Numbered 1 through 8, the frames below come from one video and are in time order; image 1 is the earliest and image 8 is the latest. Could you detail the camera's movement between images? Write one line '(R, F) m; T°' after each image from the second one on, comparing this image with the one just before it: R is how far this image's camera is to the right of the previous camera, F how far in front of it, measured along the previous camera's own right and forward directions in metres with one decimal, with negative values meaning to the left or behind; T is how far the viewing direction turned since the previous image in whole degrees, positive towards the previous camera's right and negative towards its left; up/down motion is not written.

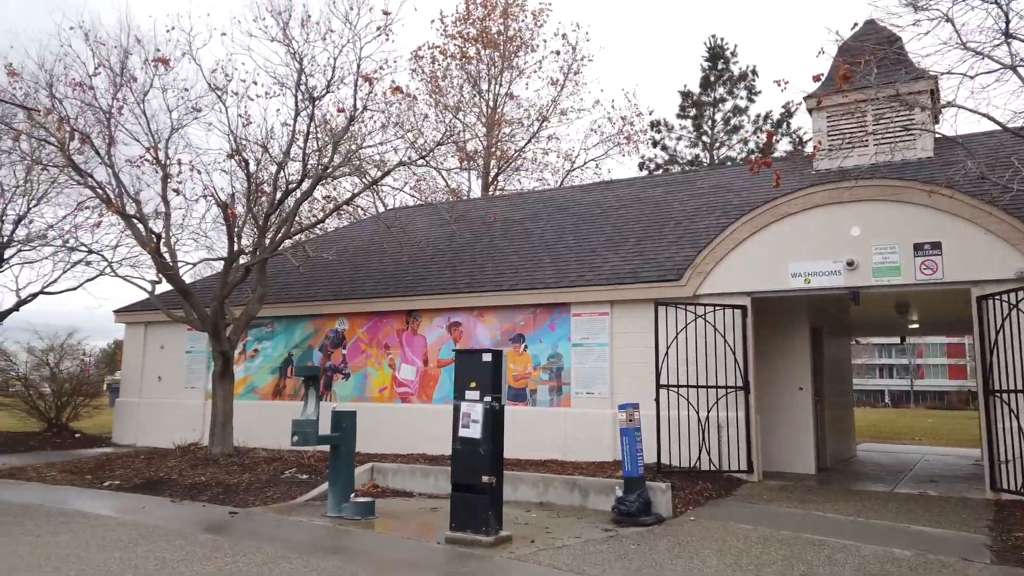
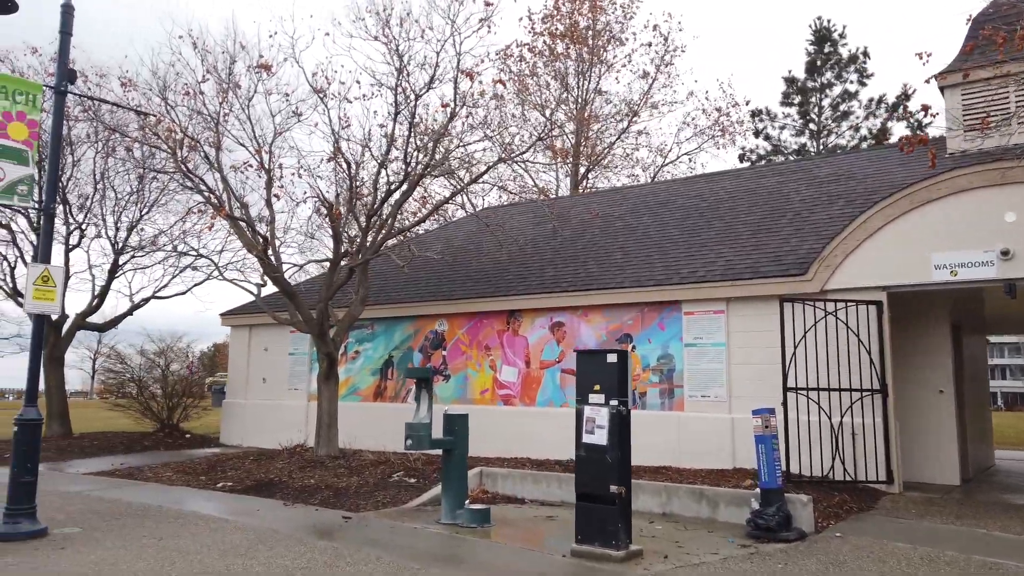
(-0.4, +0.4) m; -6°
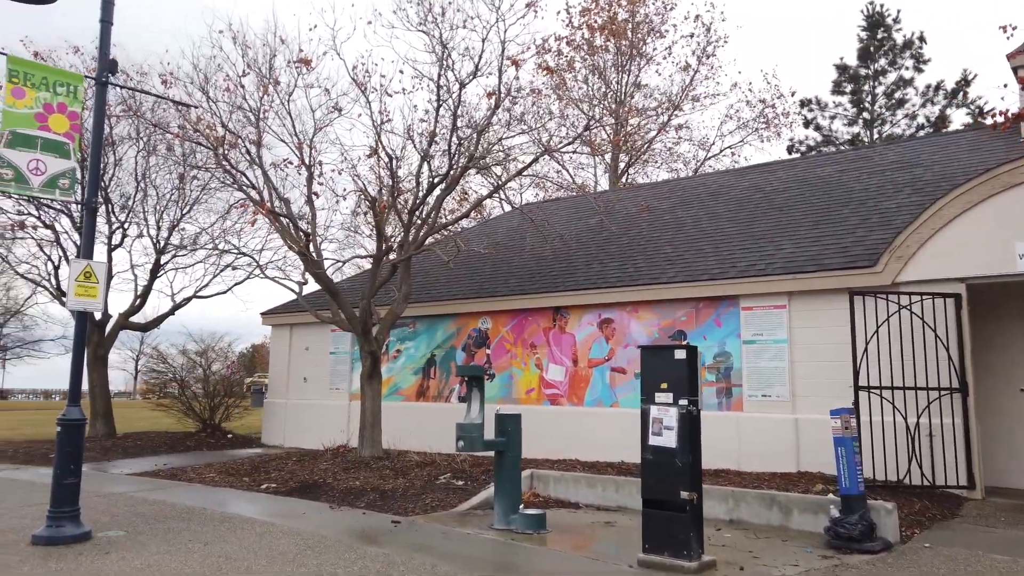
(-0.2, +0.4) m; -2°
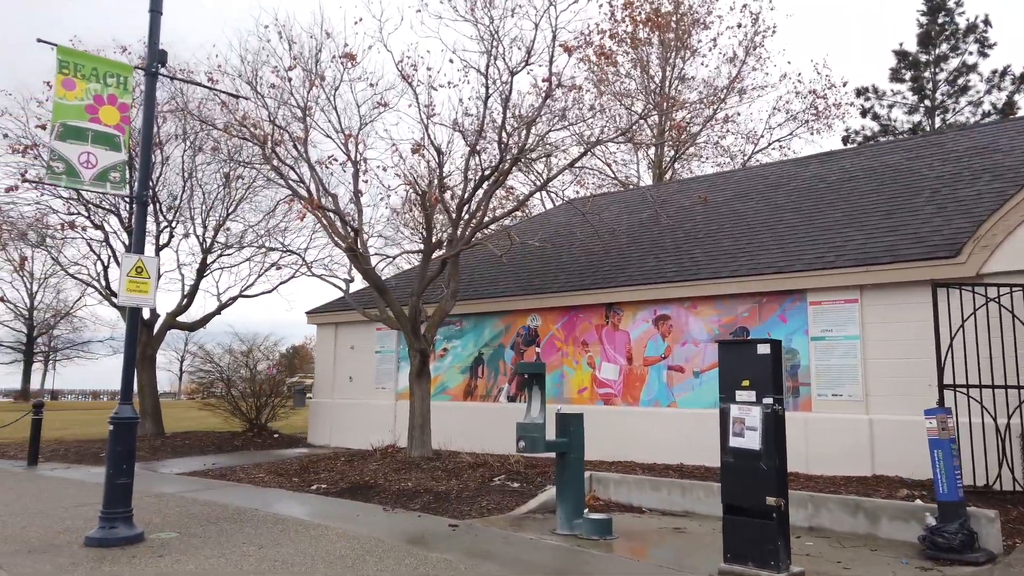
(-0.3, +0.4) m; -3°
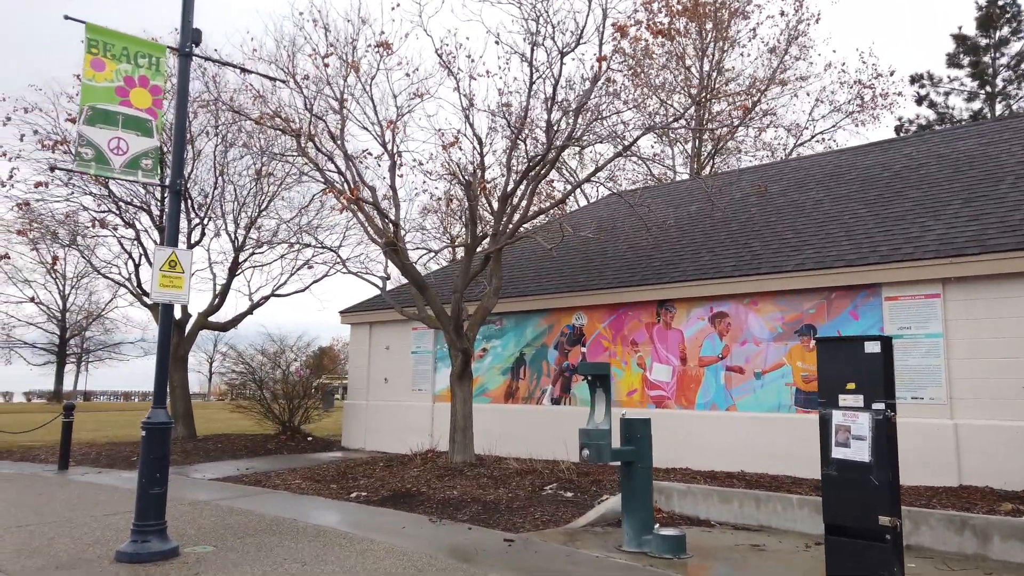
(-0.4, +0.6) m; -2°
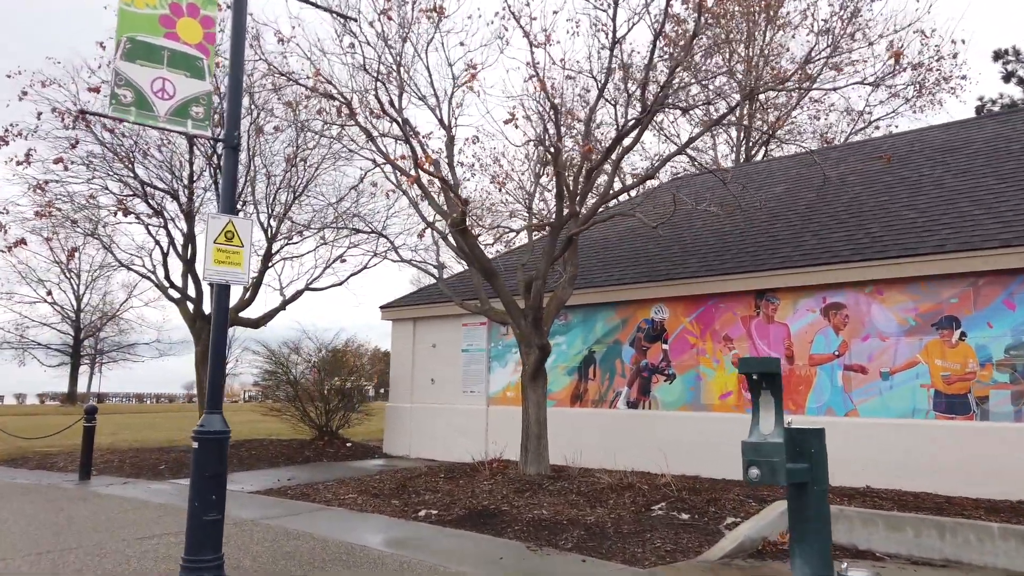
(-1.0, +1.5) m; -1°
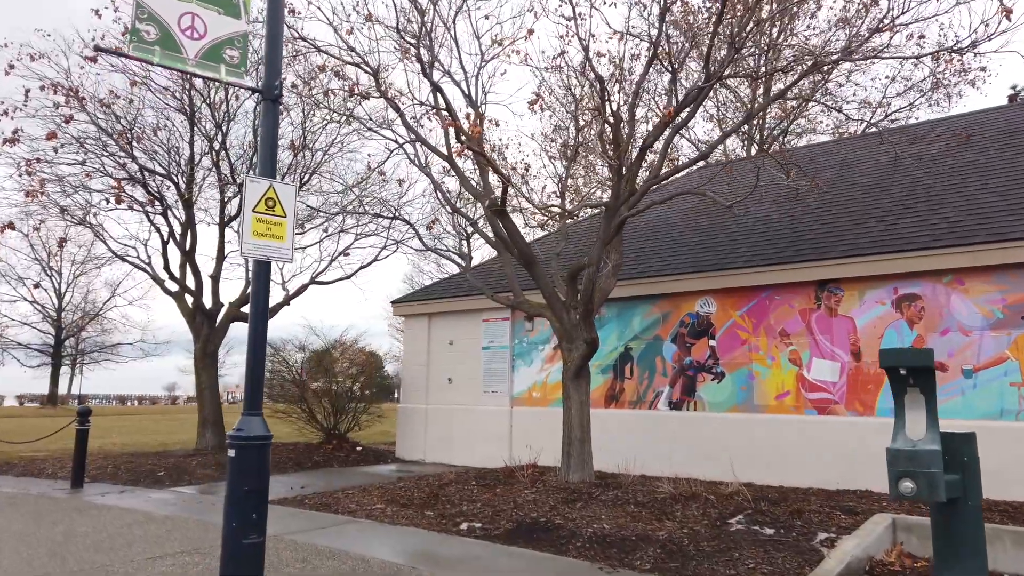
(-0.7, +0.9) m; +1°
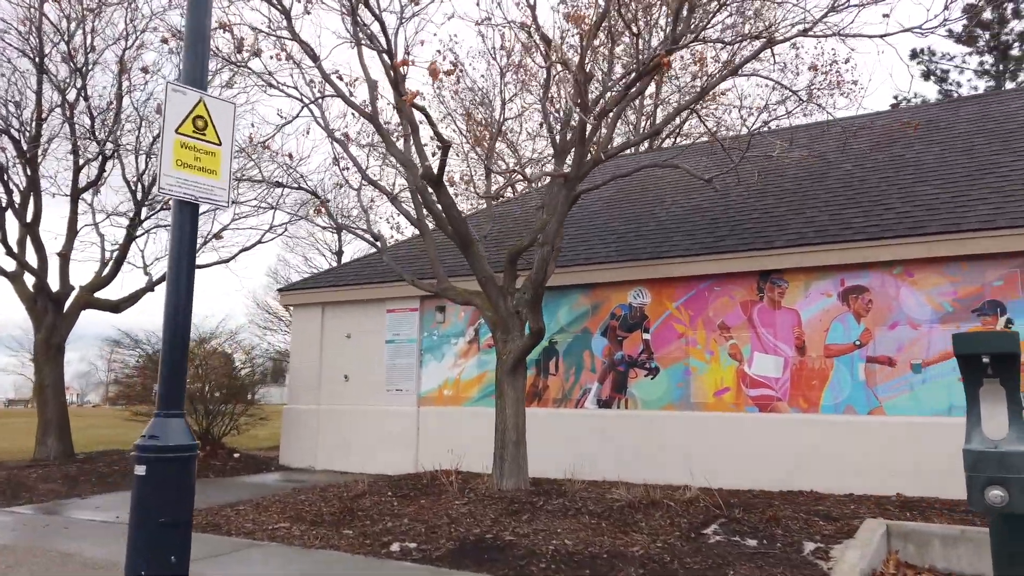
(-0.8, +1.2) m; +10°
